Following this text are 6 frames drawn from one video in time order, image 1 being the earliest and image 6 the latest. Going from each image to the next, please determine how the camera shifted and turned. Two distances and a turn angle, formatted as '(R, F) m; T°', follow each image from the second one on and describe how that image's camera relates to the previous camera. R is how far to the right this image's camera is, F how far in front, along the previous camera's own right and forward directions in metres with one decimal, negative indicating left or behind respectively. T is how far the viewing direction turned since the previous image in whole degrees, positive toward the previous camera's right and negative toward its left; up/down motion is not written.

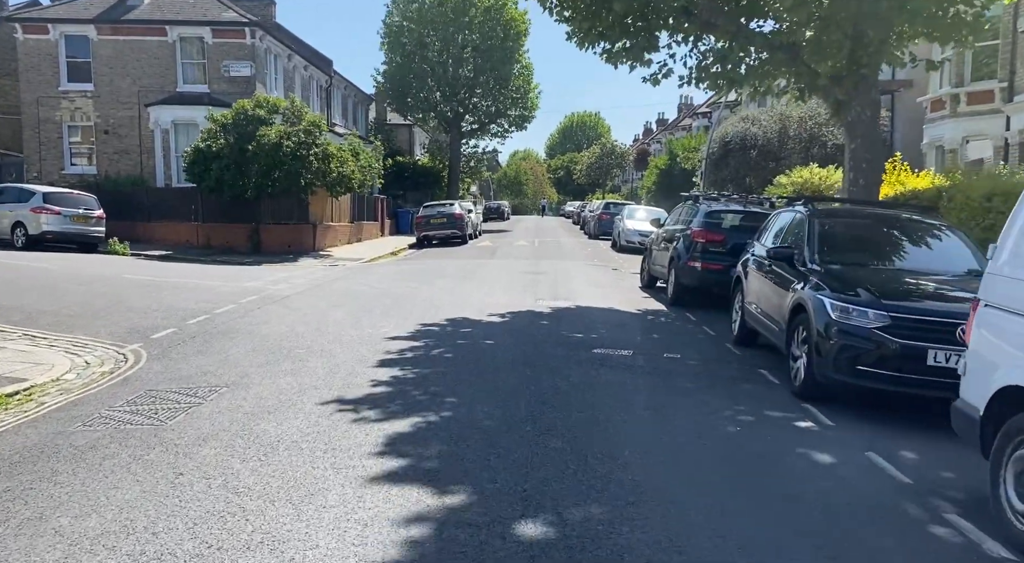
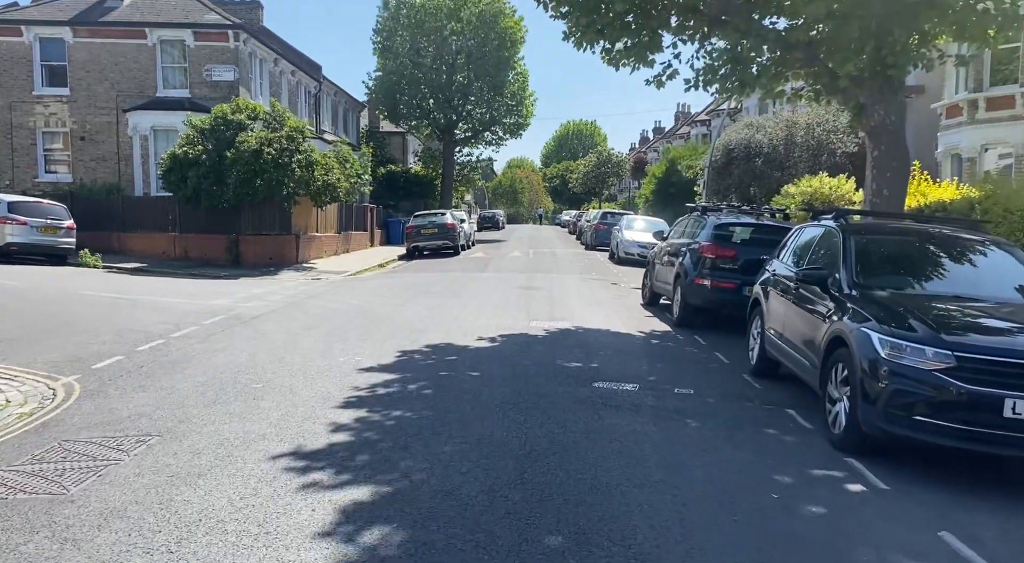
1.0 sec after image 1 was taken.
(+0.1, +1.1) m; 0°
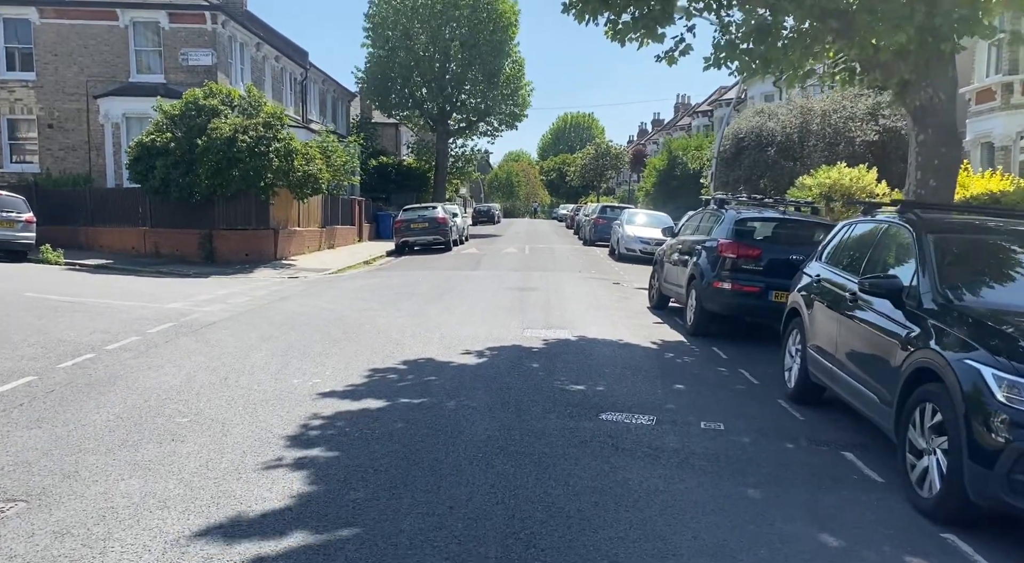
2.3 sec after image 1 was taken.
(+0.1, +1.4) m; 0°
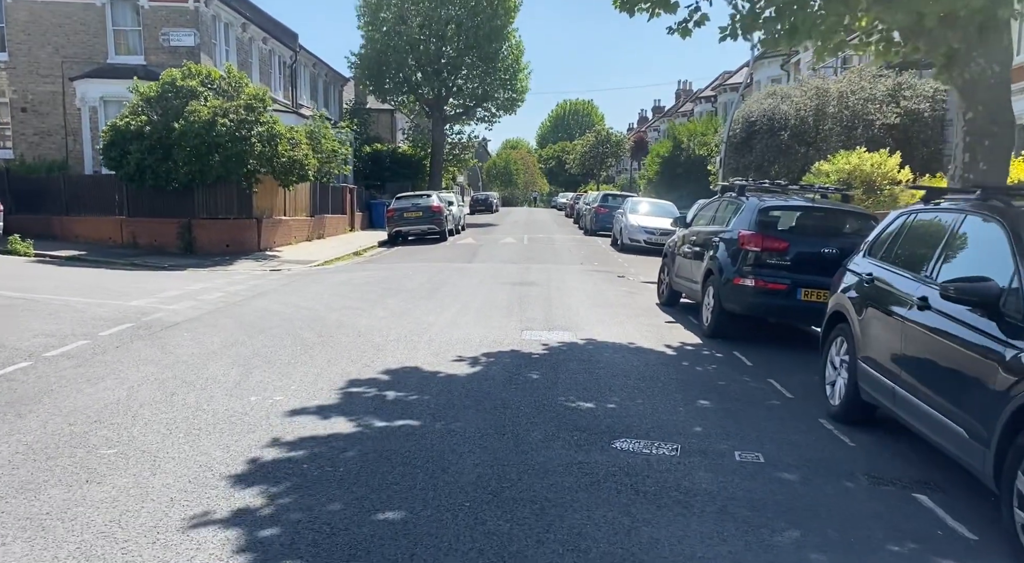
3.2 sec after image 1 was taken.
(0.0, +1.0) m; 0°
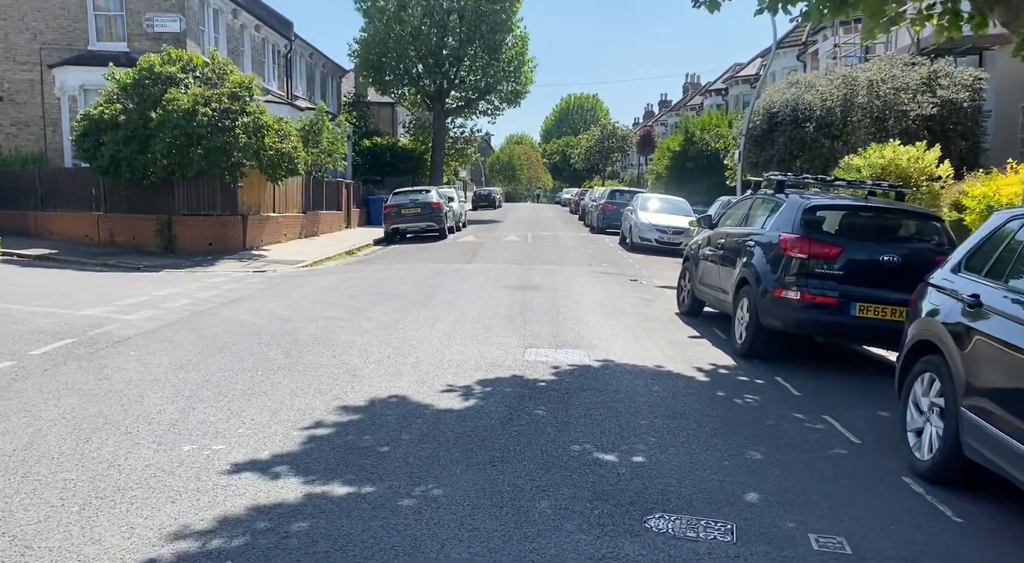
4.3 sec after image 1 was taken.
(0.0, +1.3) m; 0°
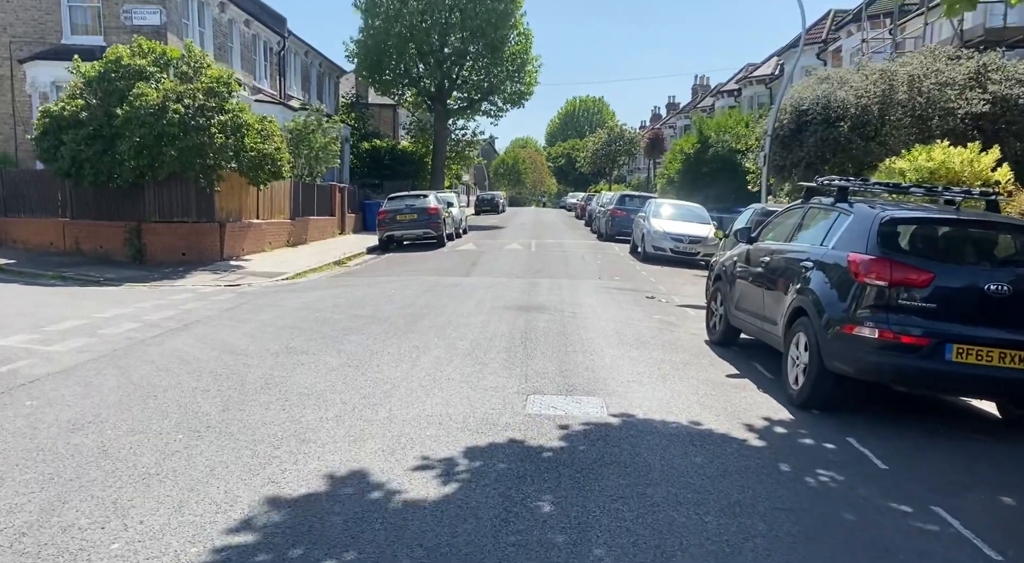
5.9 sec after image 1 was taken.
(0.0, +1.5) m; 0°
